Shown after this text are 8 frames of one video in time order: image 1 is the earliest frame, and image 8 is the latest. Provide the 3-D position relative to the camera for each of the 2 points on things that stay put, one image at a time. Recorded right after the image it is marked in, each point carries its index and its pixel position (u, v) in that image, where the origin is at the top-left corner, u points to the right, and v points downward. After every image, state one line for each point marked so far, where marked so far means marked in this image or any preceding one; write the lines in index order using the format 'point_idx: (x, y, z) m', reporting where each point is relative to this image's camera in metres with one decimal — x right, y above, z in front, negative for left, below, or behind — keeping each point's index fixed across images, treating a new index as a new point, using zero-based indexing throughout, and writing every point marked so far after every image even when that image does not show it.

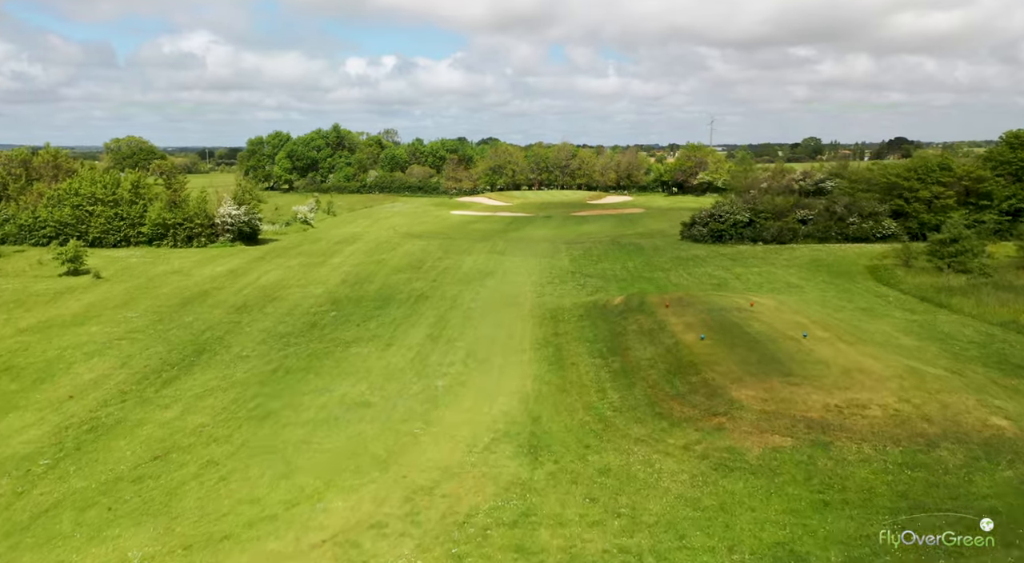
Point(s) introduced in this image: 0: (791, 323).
0: (+7.8, -1.2, +17.9) m
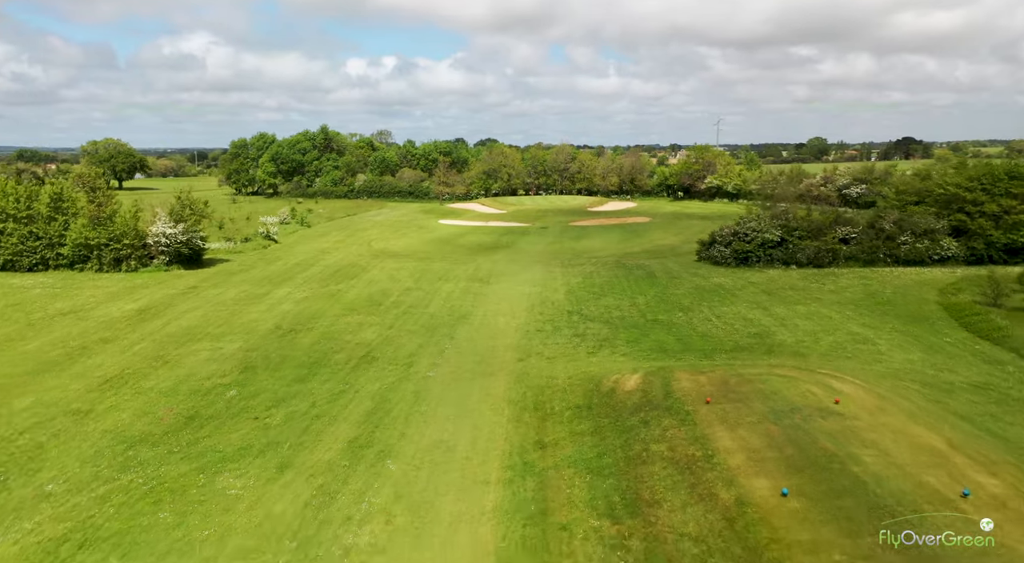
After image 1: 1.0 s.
0: (+7.0, -2.9, +11.1) m
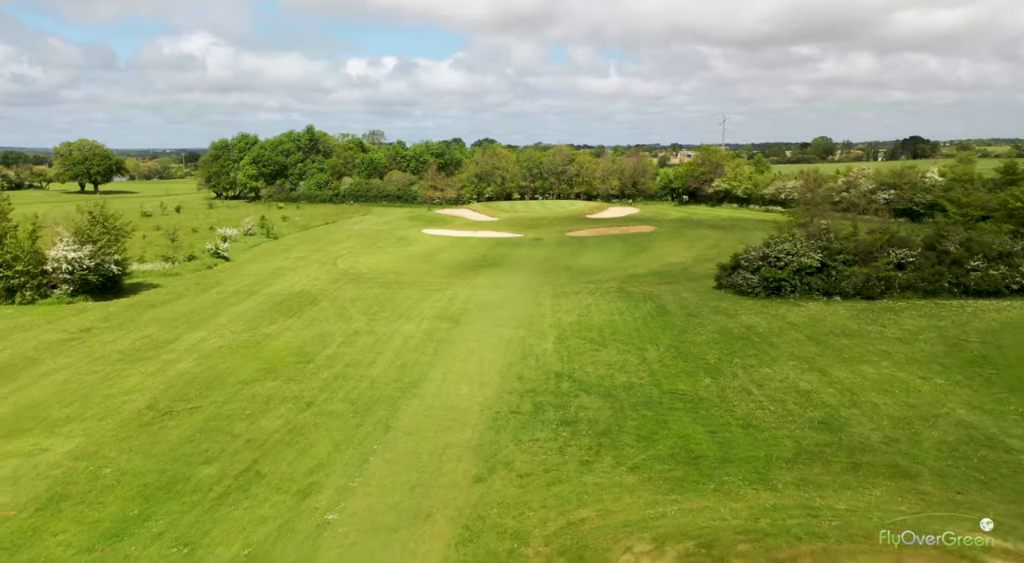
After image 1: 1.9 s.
0: (+6.1, -4.6, +4.3) m
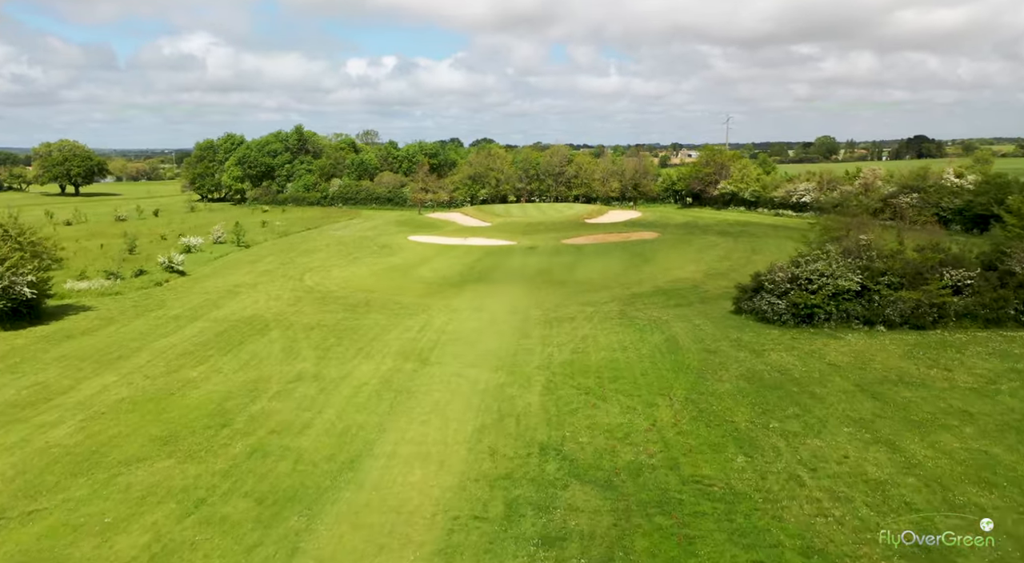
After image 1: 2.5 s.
0: (+5.3, -5.6, -0.5) m
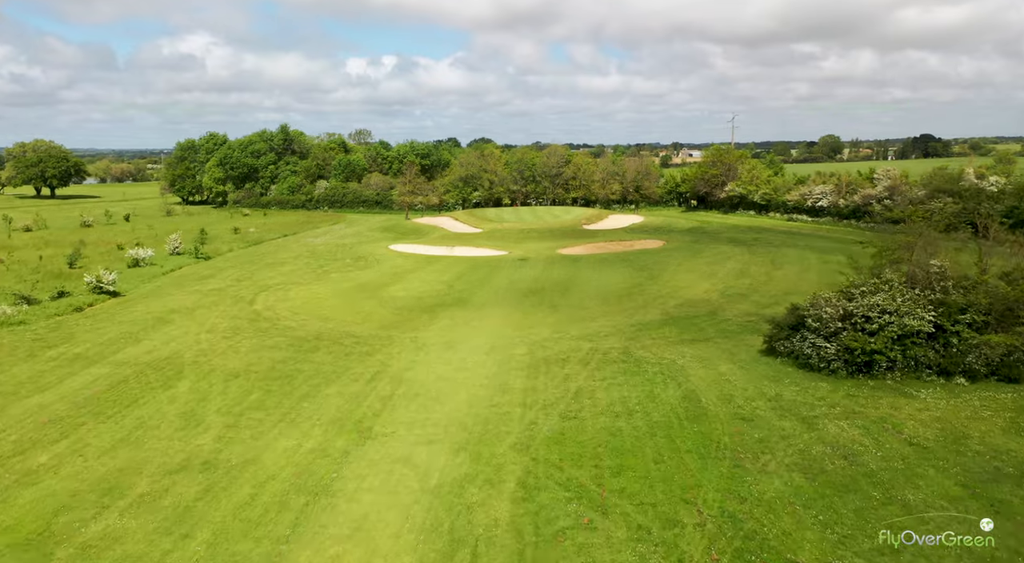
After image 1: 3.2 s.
0: (+4.5, -6.8, -6.2) m
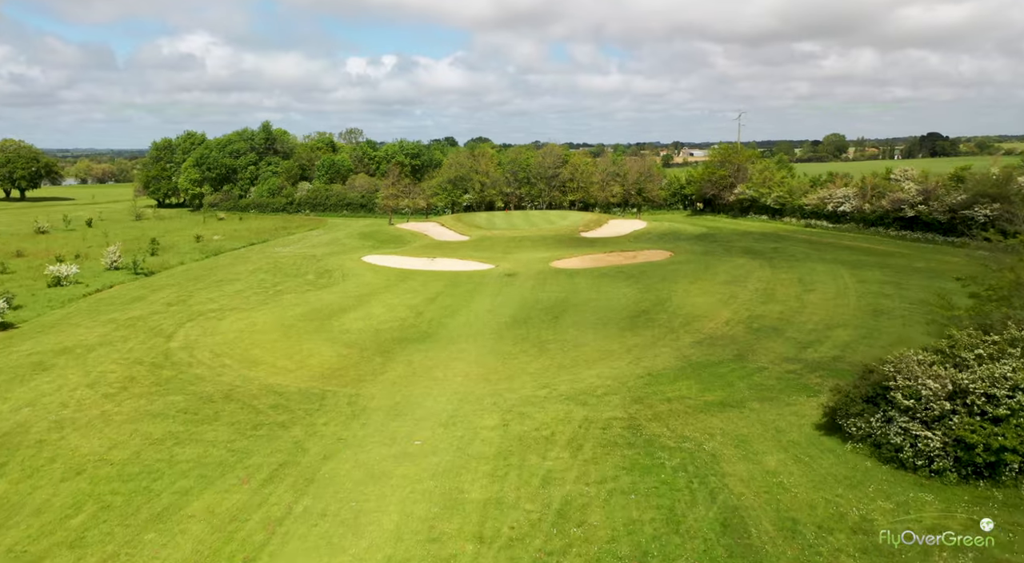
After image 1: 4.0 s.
0: (+3.5, -8.2, -12.6) m
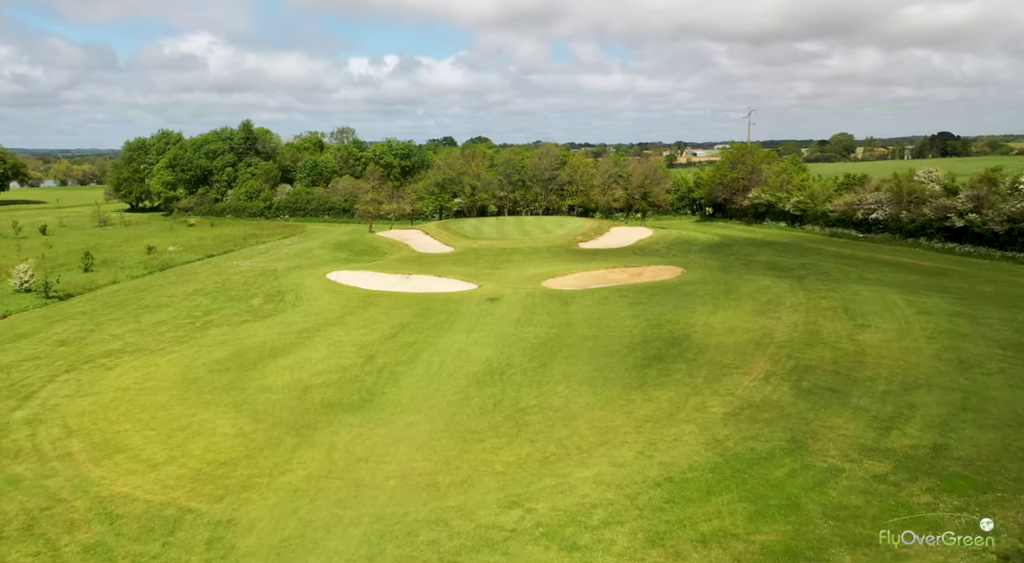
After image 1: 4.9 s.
0: (+2.4, -9.6, -19.7) m
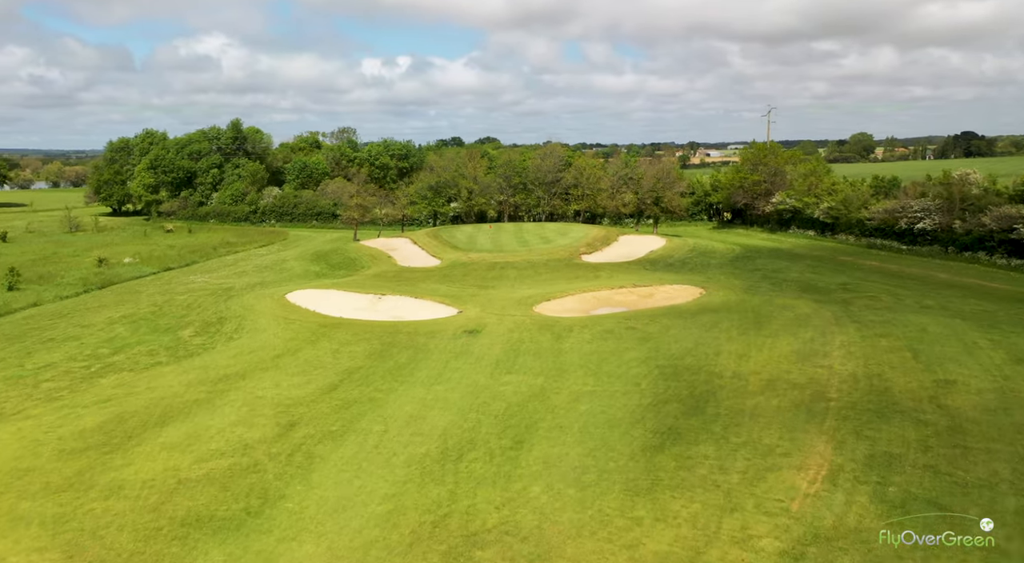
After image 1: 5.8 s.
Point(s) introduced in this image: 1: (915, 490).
0: (+0.5, -11.0, -26.4) m
1: (+9.3, -4.7, +14.7) m
